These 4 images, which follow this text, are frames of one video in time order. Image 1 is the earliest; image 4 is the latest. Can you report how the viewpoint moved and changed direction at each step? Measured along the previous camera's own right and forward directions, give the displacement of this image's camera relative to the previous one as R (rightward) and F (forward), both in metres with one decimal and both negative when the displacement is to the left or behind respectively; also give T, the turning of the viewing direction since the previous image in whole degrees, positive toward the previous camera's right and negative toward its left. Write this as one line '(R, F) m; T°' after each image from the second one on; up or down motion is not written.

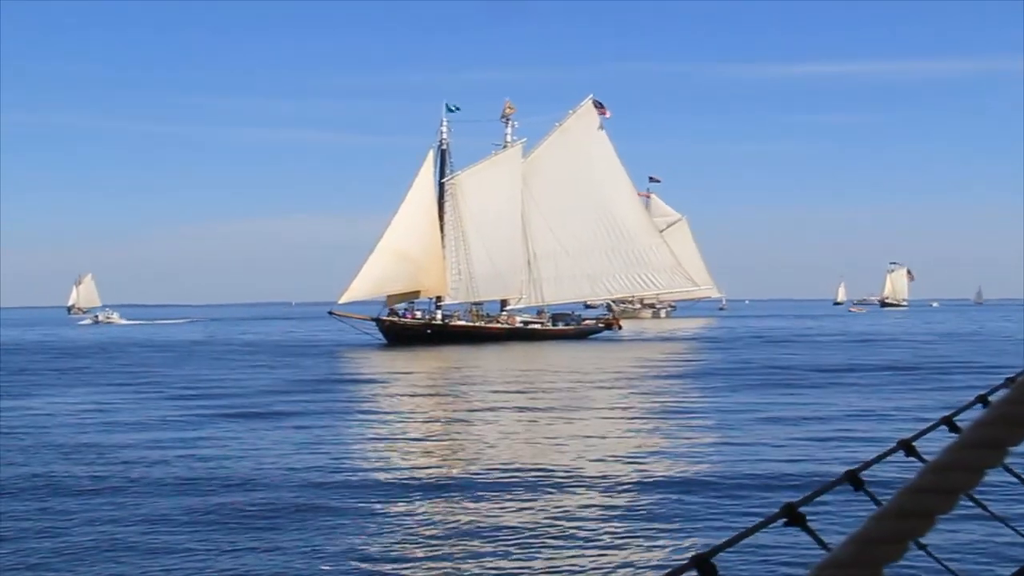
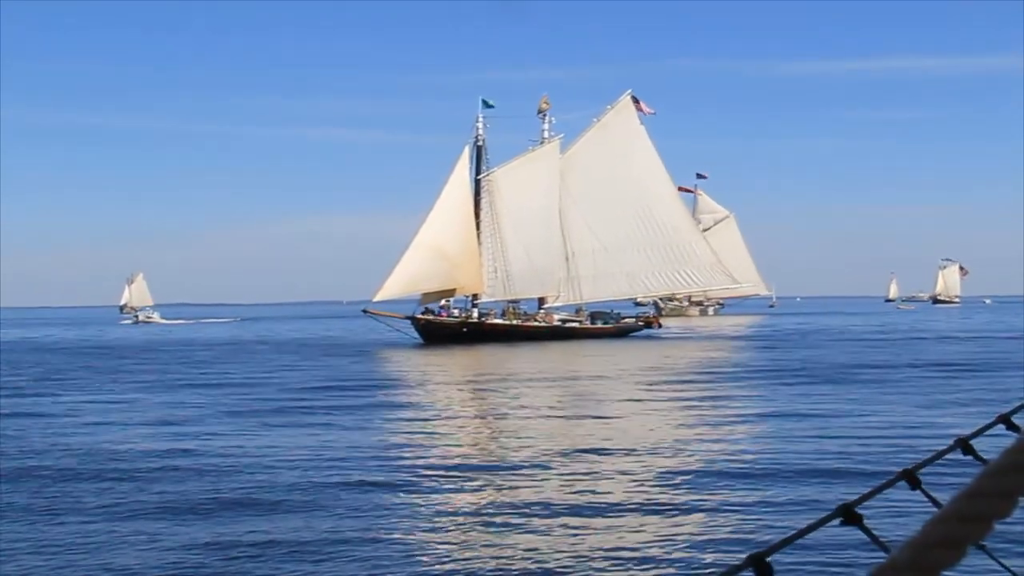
(+0.3, +0.5) m; -2°
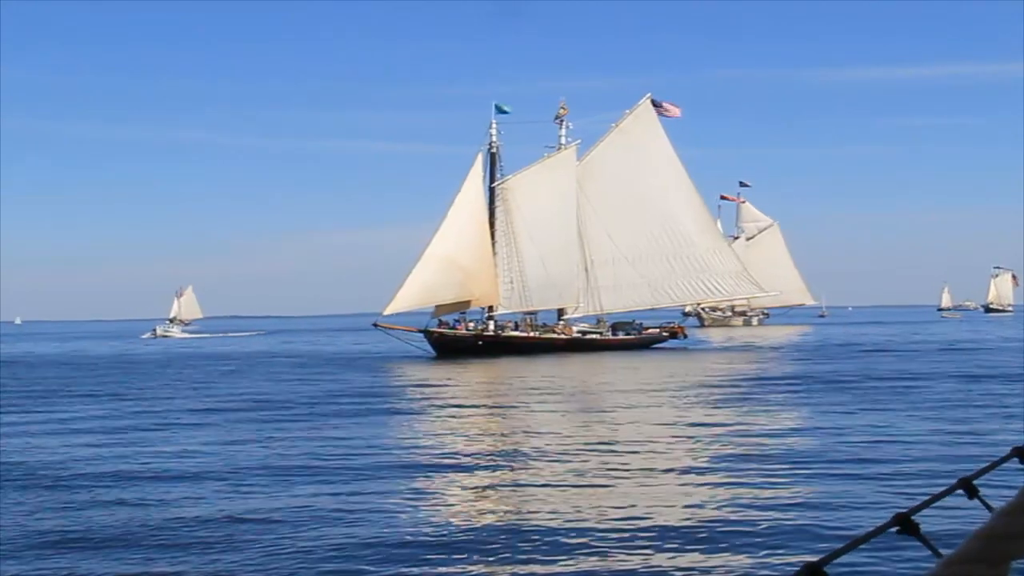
(+0.9, +1.0) m; -2°
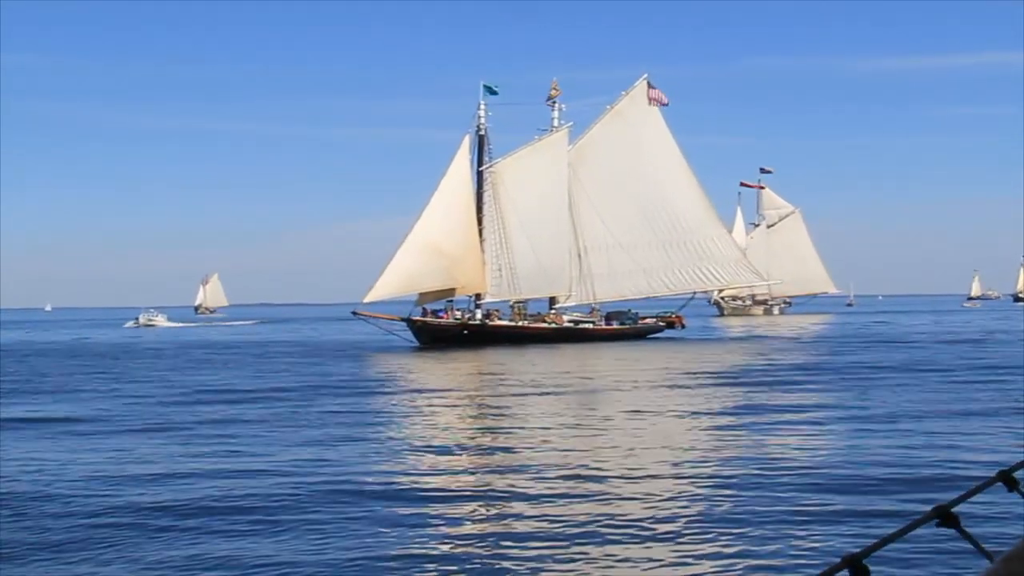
(+1.1, +1.3) m; -1°
